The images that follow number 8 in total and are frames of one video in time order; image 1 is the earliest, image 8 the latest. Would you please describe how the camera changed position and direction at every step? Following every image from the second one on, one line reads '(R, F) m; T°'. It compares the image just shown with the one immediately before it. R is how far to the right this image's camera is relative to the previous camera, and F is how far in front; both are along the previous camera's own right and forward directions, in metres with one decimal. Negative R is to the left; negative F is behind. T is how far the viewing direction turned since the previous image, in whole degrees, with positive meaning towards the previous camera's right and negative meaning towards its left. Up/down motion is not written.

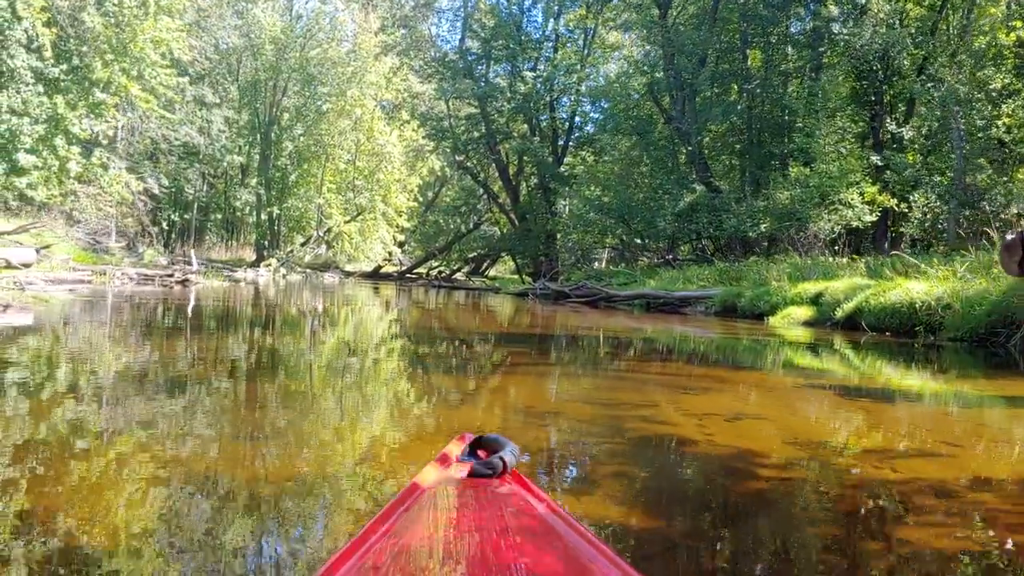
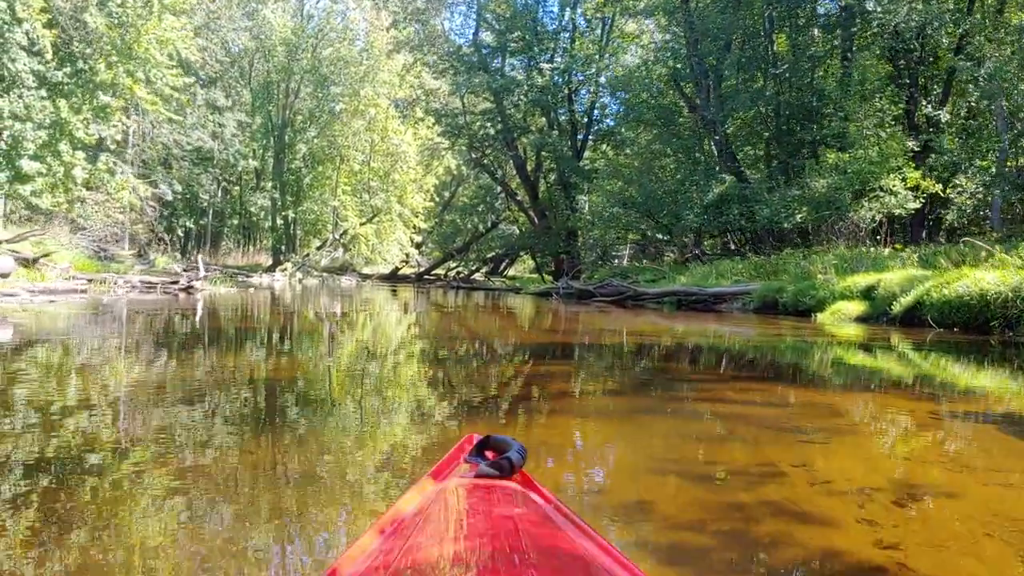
(0.0, +0.5) m; -1°
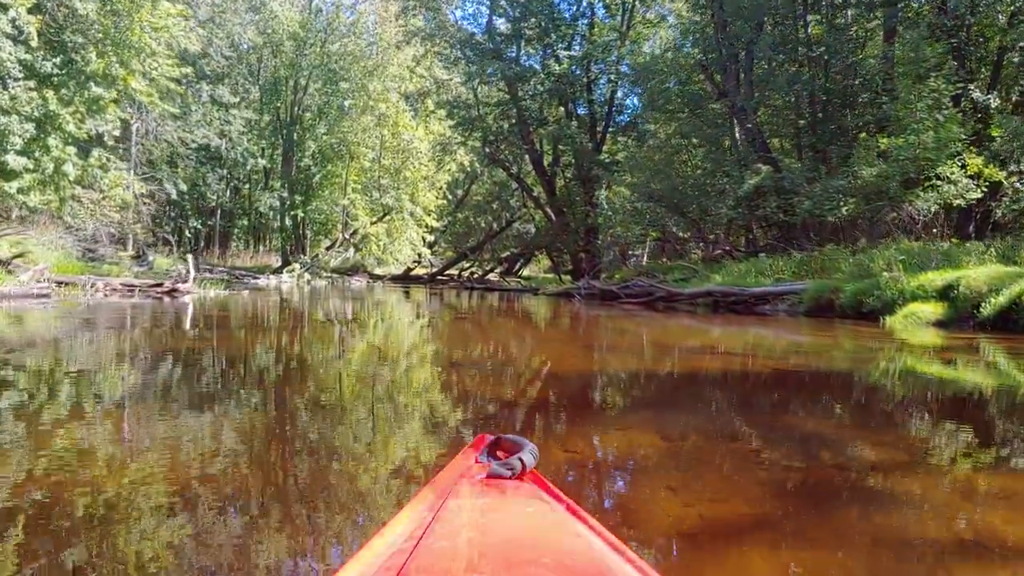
(0.0, +0.8) m; -1°
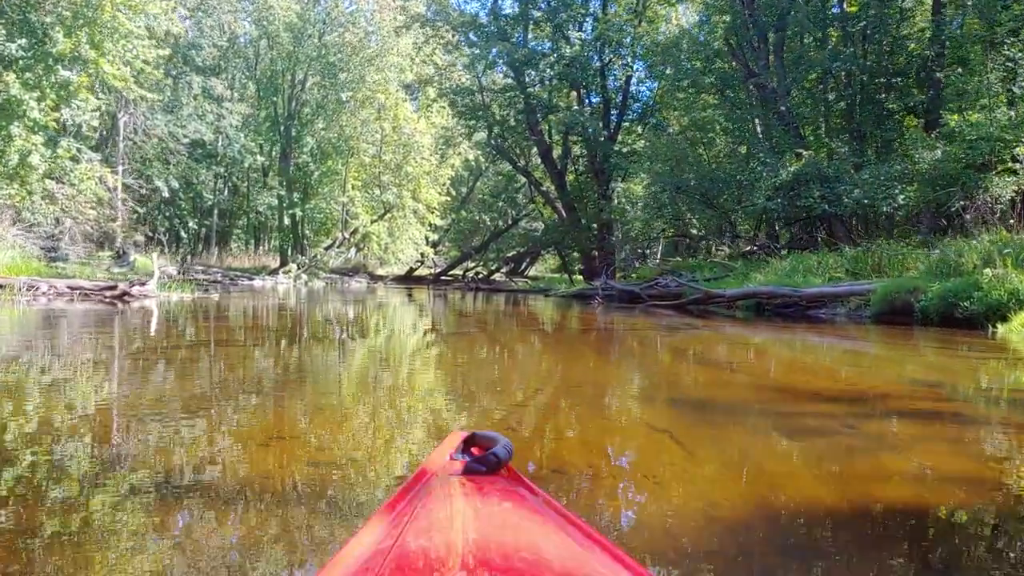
(0.0, +1.1) m; 0°
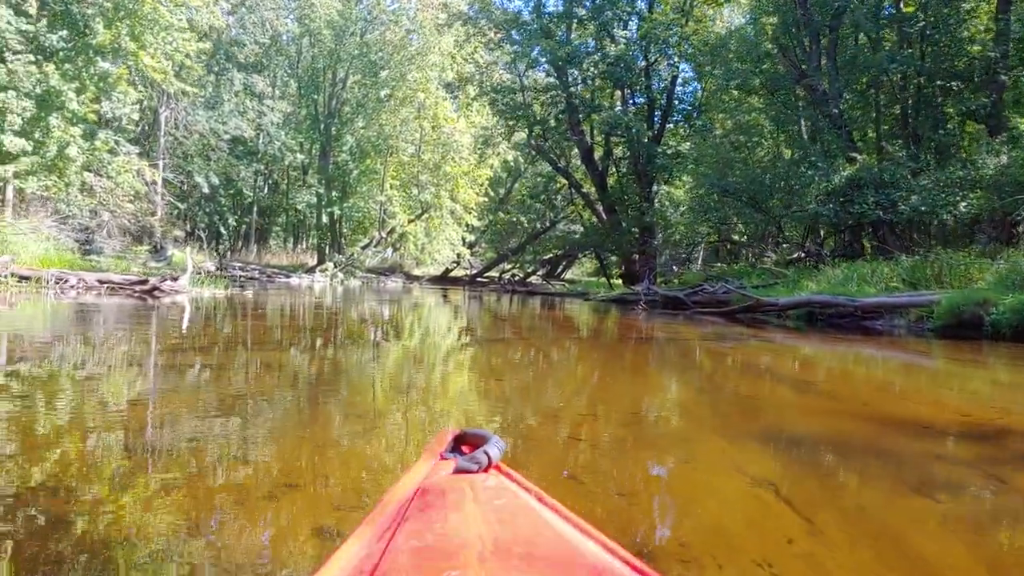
(0.0, +0.3) m; -2°
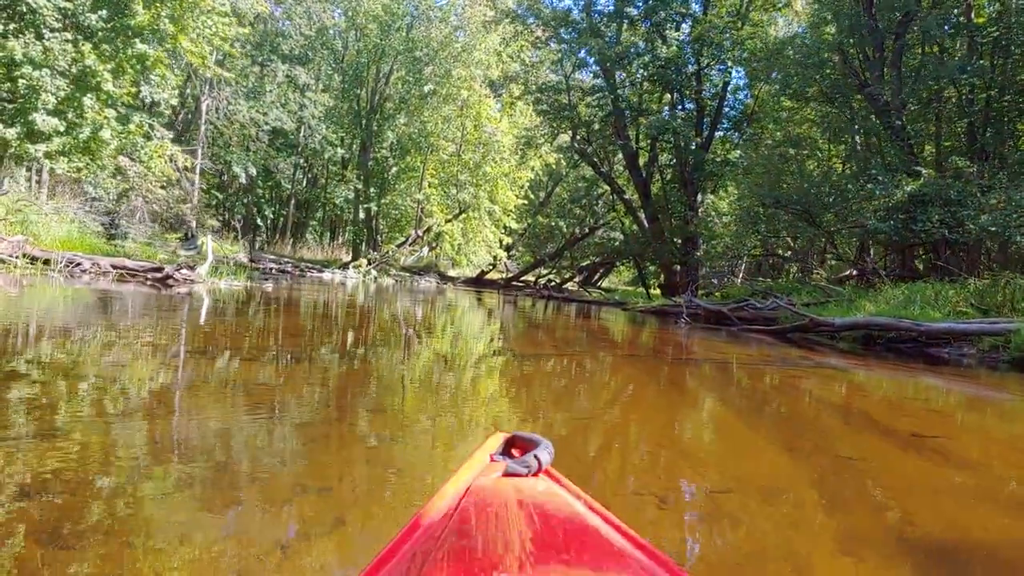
(0.0, +0.4) m; -2°
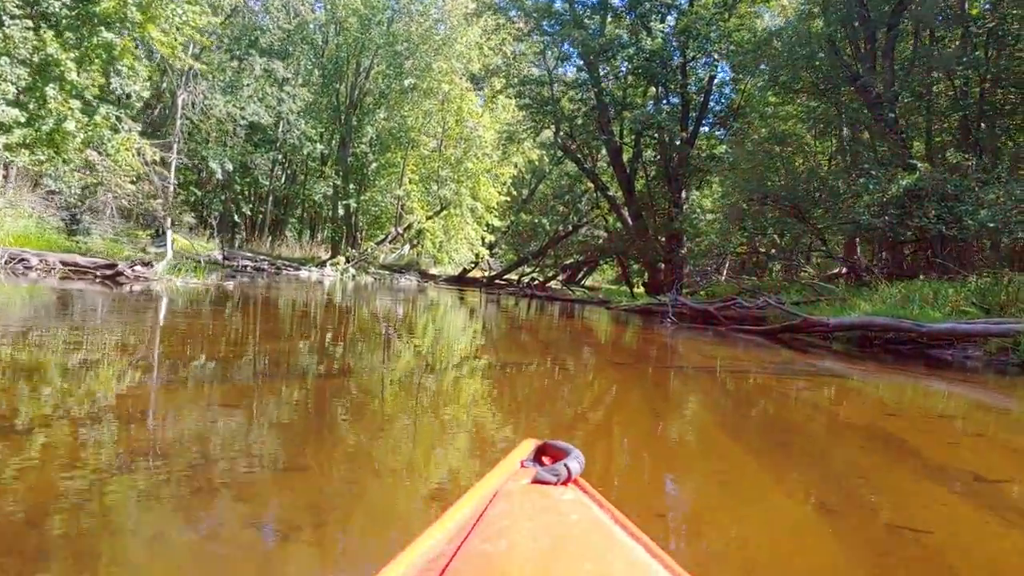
(0.0, +0.3) m; +1°
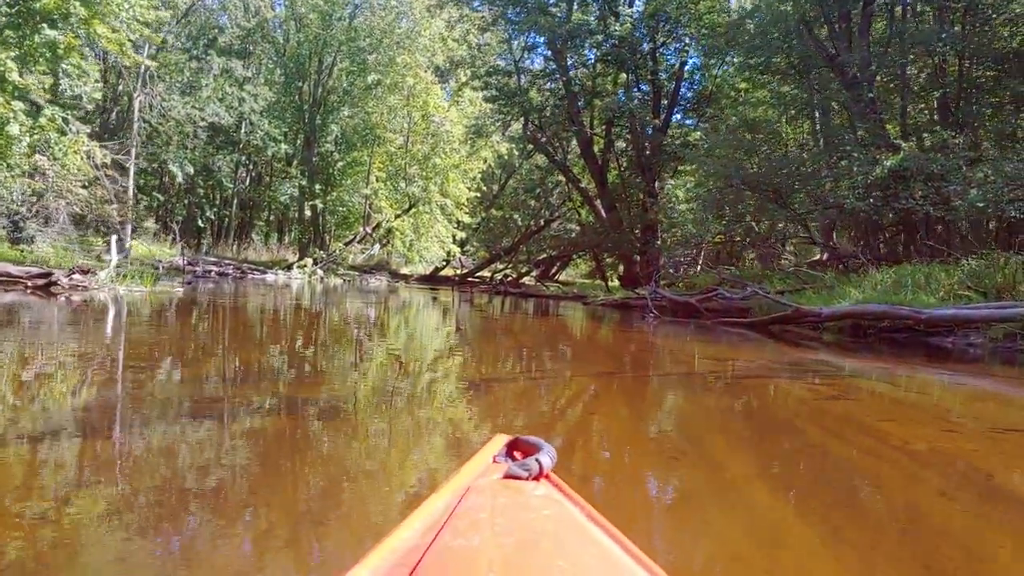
(0.0, +0.4) m; +2°
